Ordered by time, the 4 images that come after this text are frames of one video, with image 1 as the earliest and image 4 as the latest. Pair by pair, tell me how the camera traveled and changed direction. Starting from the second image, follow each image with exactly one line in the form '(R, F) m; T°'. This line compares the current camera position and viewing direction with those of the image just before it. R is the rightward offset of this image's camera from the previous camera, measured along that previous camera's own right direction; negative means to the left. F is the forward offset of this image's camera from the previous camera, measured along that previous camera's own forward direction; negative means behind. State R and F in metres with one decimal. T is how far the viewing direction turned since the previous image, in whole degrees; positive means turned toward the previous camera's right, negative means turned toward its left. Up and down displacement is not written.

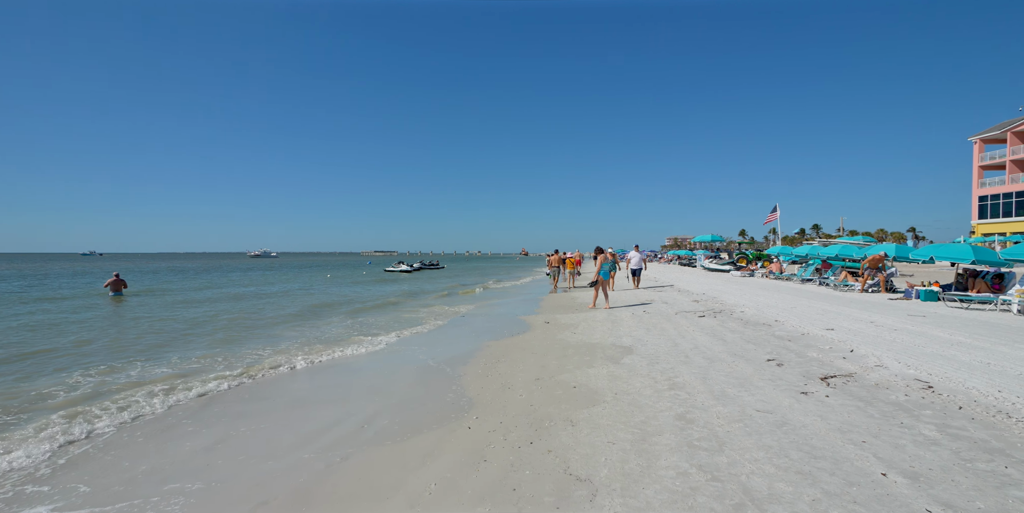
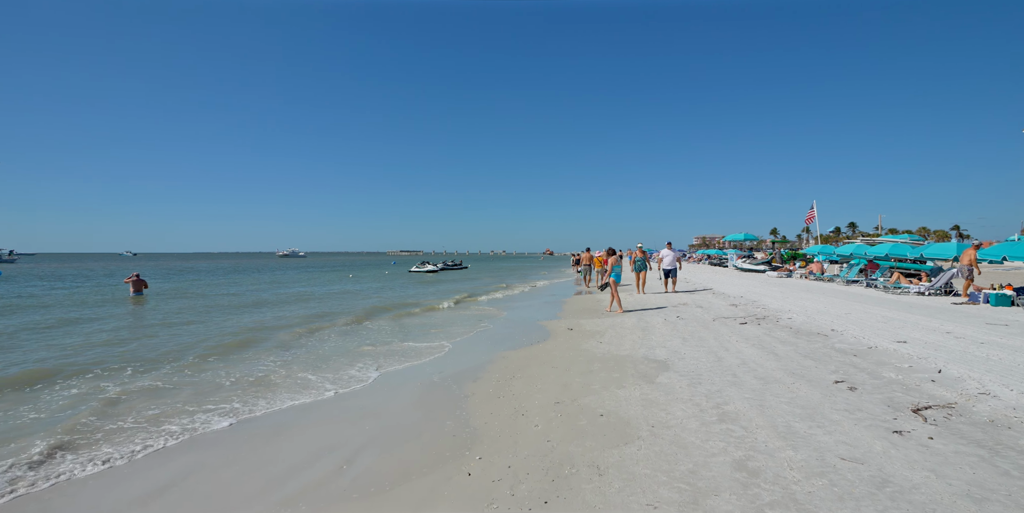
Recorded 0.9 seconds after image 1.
(+0.1, +1.0) m; -3°
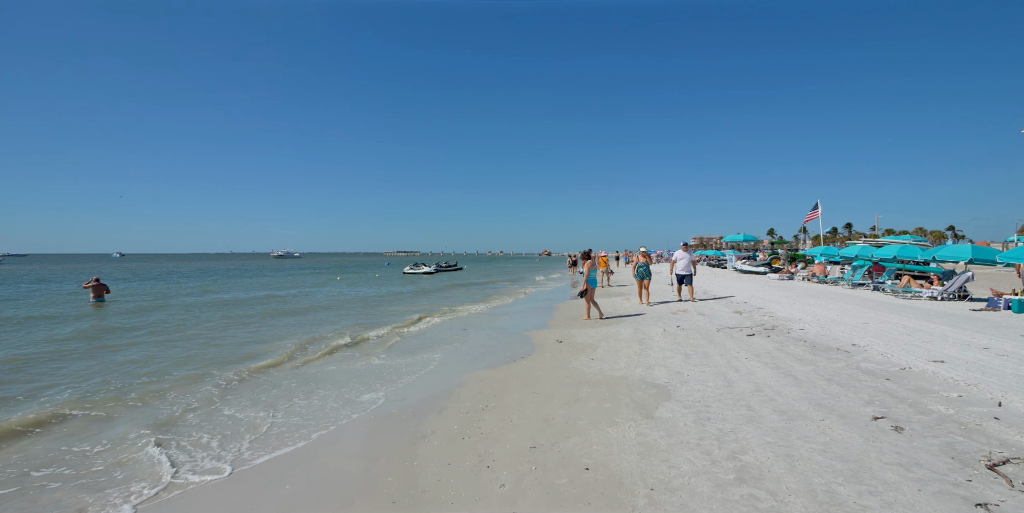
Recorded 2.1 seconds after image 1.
(+0.3, +1.1) m; 0°
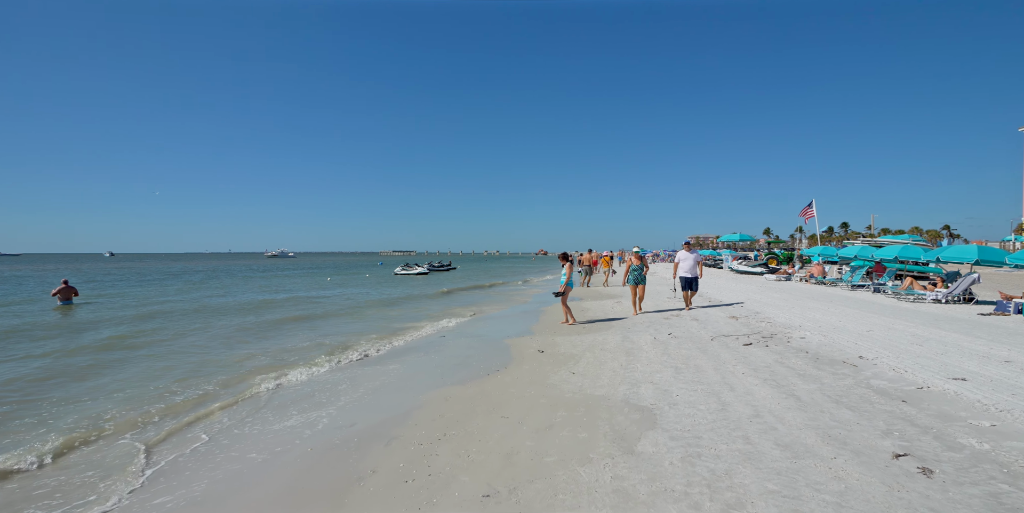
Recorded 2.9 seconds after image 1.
(+0.4, +0.8) m; 0°
